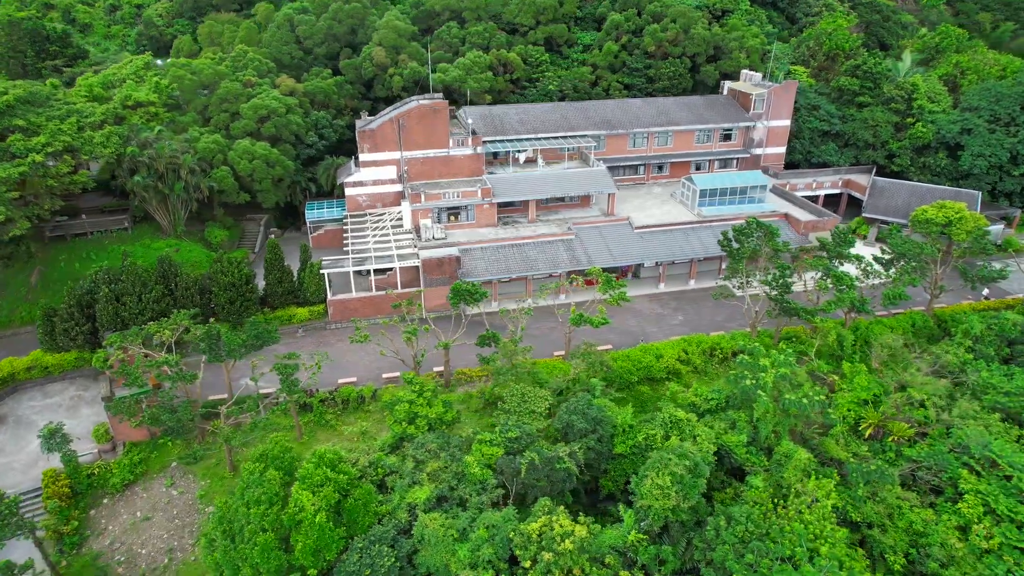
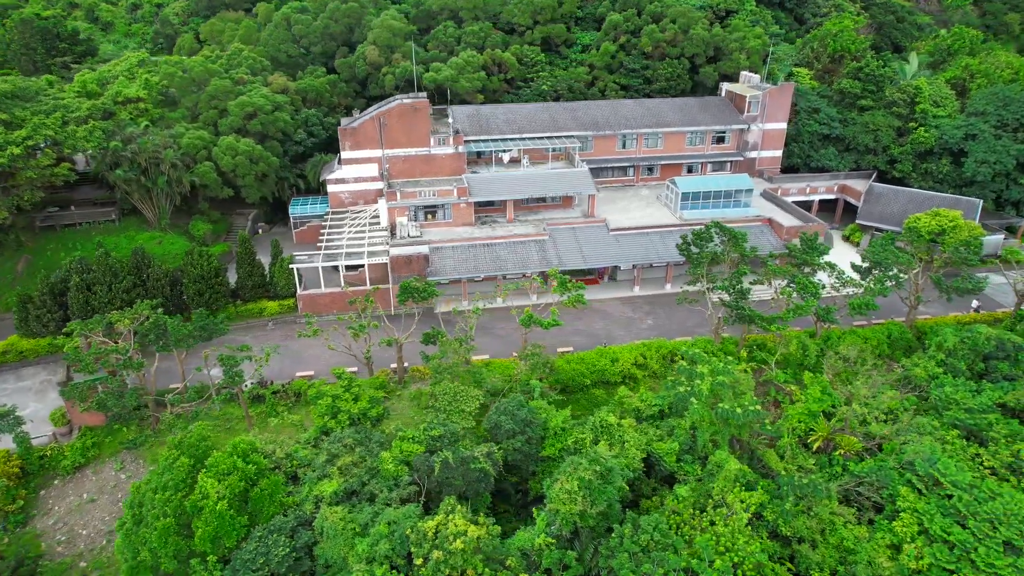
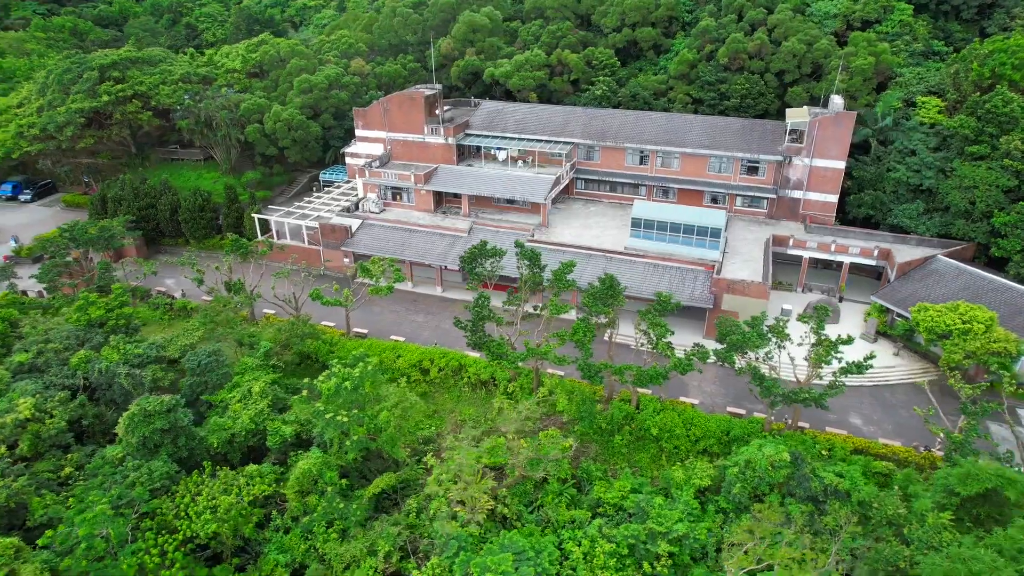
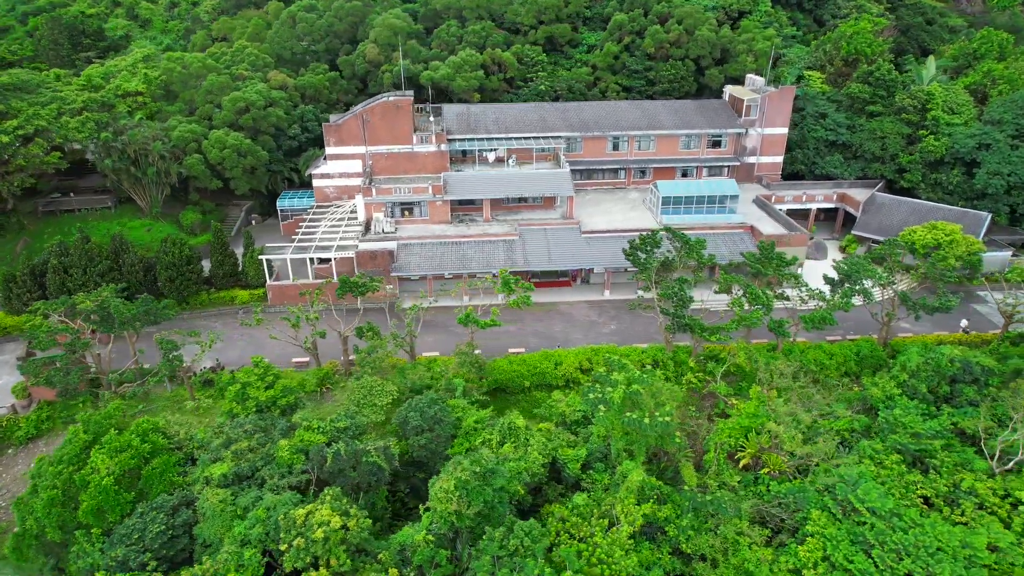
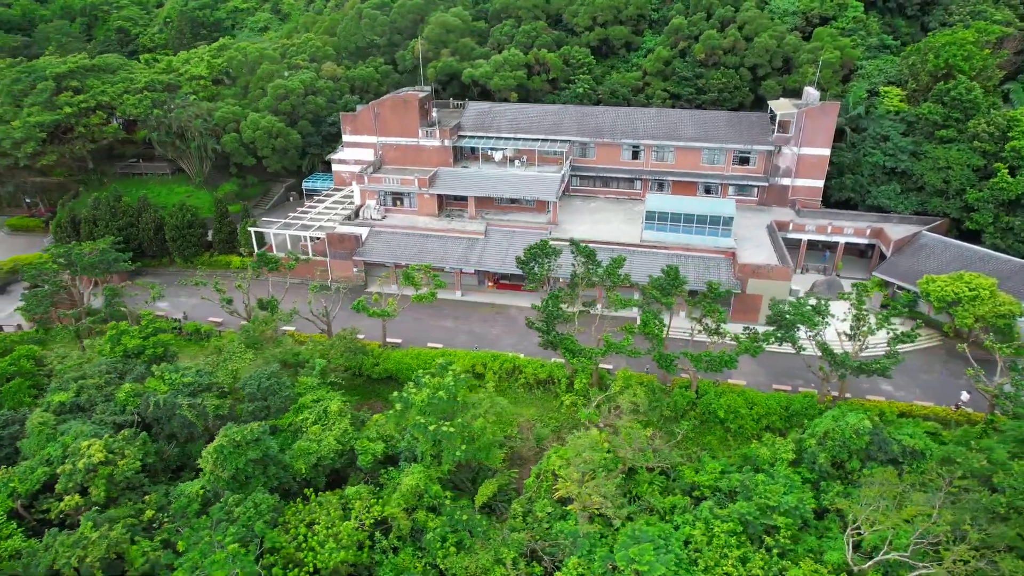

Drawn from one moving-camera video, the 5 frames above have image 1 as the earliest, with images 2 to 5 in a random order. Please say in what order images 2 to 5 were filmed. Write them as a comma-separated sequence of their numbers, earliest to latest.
2, 4, 5, 3
